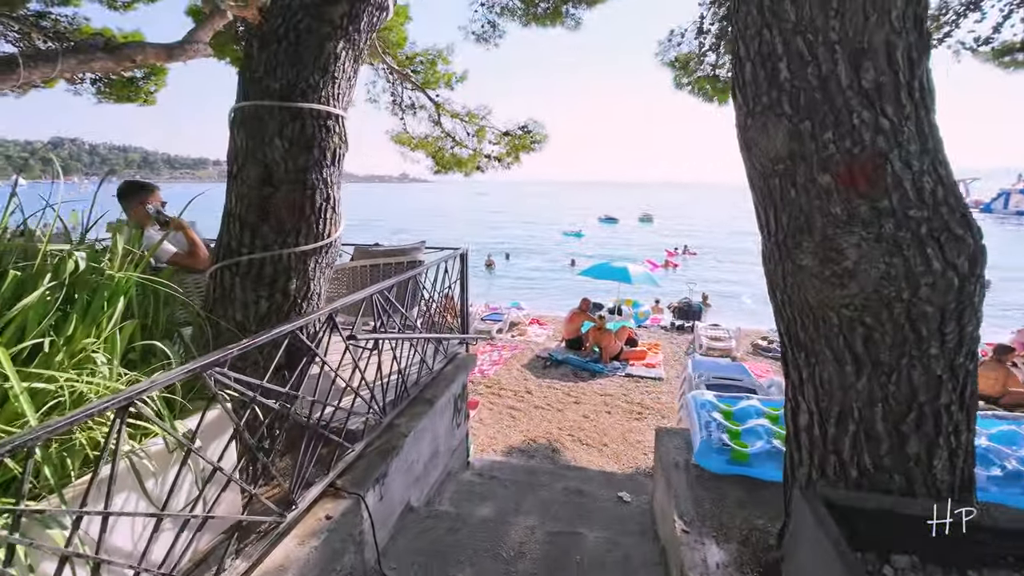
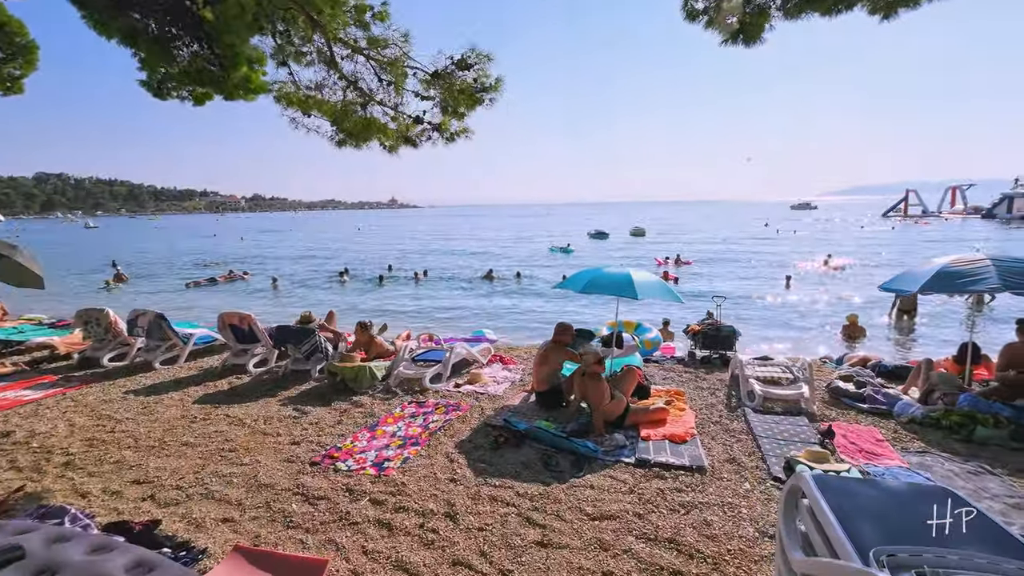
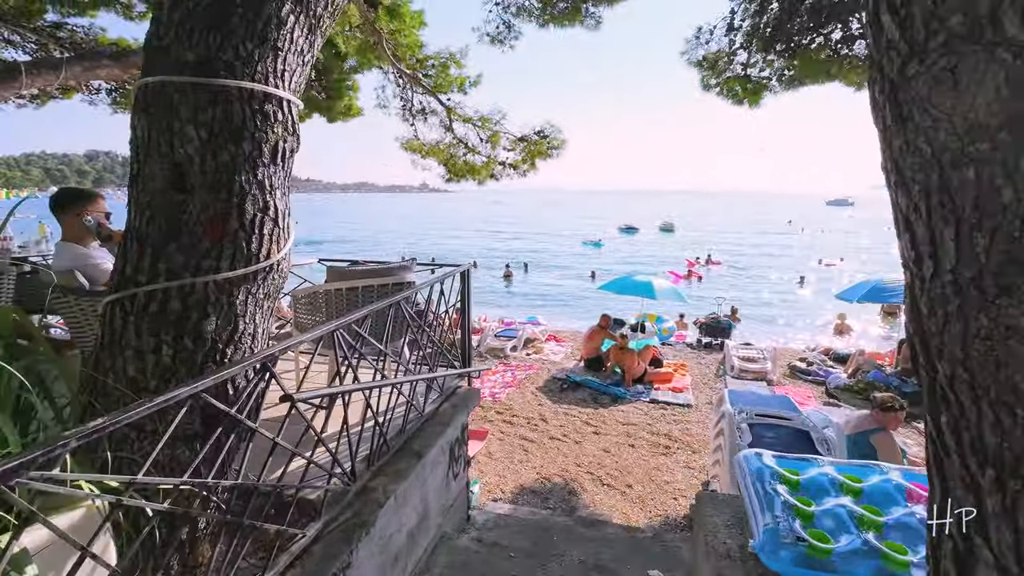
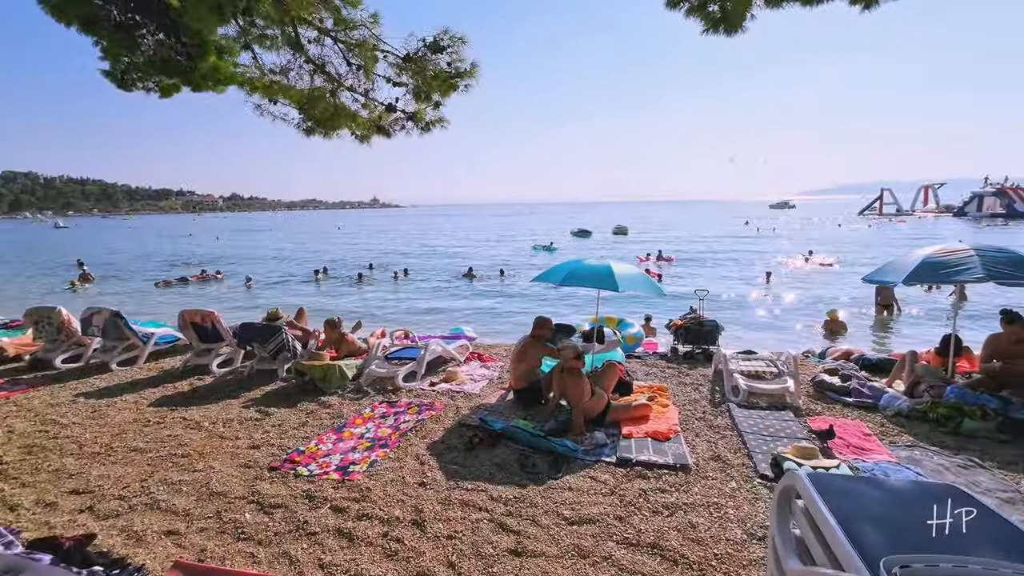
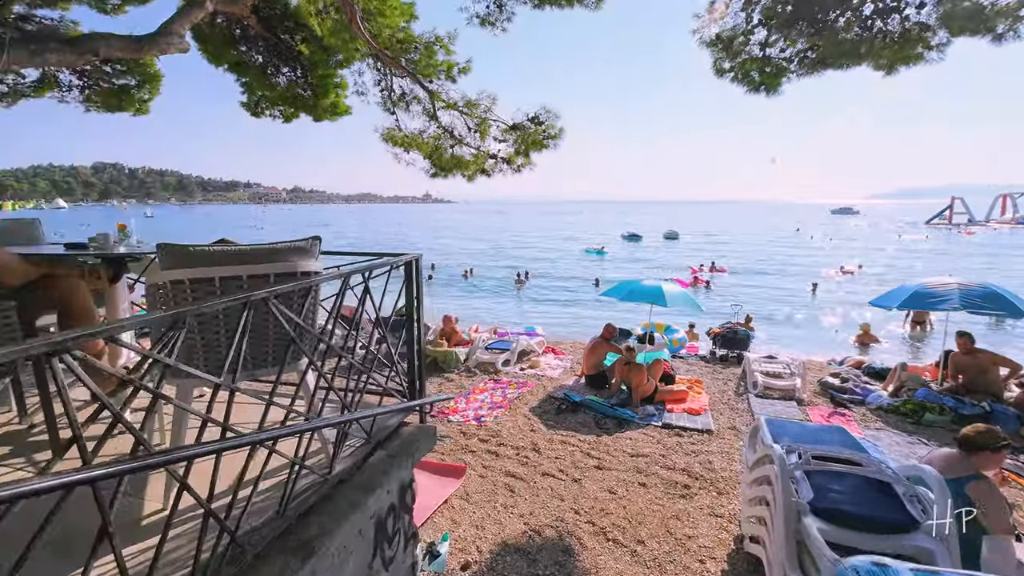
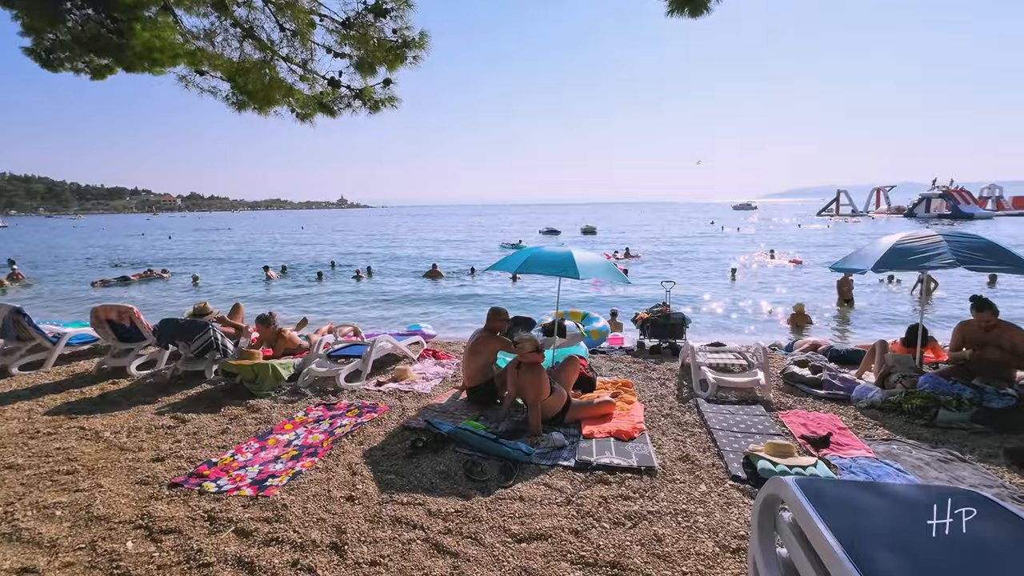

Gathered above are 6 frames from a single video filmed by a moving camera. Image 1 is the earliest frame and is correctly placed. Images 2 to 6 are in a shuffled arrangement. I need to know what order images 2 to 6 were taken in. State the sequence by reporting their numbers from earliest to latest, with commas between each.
3, 5, 2, 4, 6
